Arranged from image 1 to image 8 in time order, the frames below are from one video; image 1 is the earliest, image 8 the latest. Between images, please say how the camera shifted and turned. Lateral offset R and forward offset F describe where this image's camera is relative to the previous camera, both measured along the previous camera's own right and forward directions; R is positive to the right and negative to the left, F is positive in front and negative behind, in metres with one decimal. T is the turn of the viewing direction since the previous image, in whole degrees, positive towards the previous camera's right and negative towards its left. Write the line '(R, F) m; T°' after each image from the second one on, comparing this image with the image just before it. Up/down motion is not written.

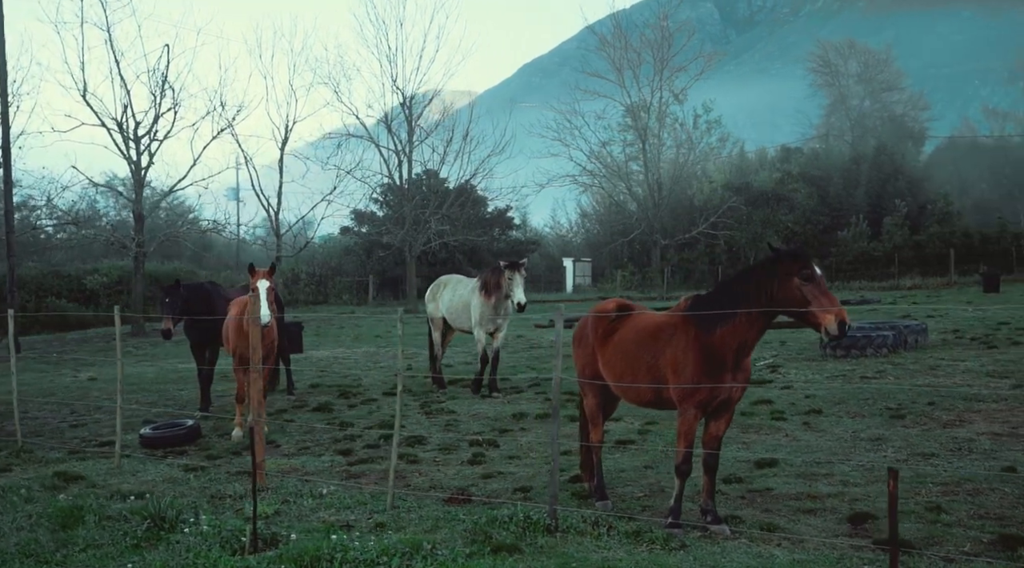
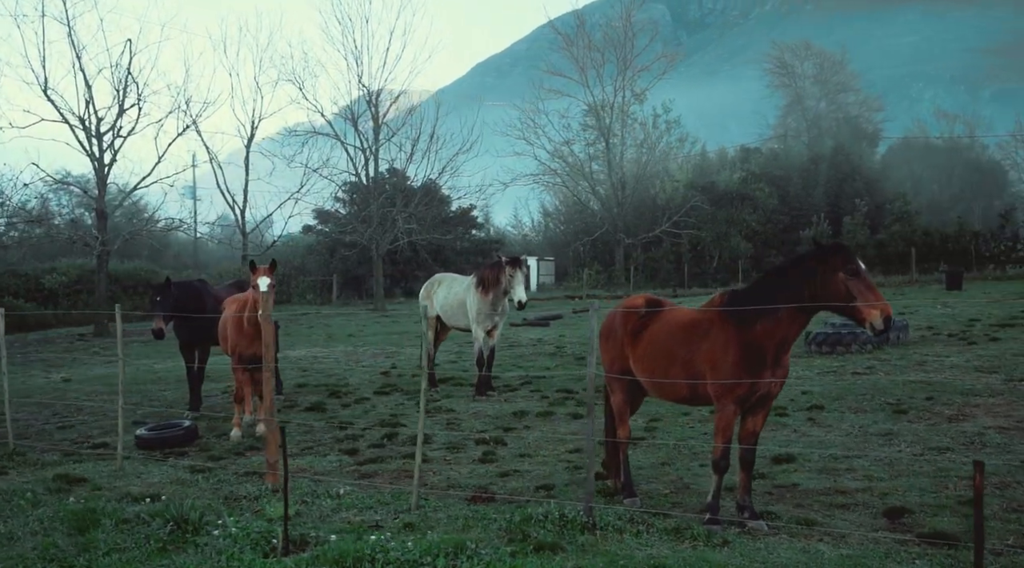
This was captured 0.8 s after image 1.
(-0.4, +0.1) m; +2°
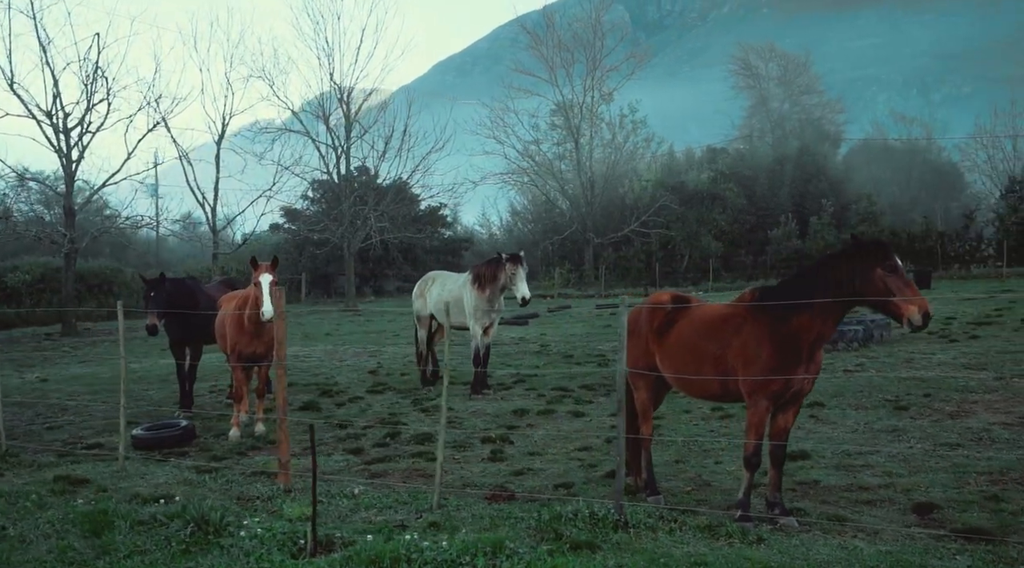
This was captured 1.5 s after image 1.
(-0.3, +0.1) m; +2°
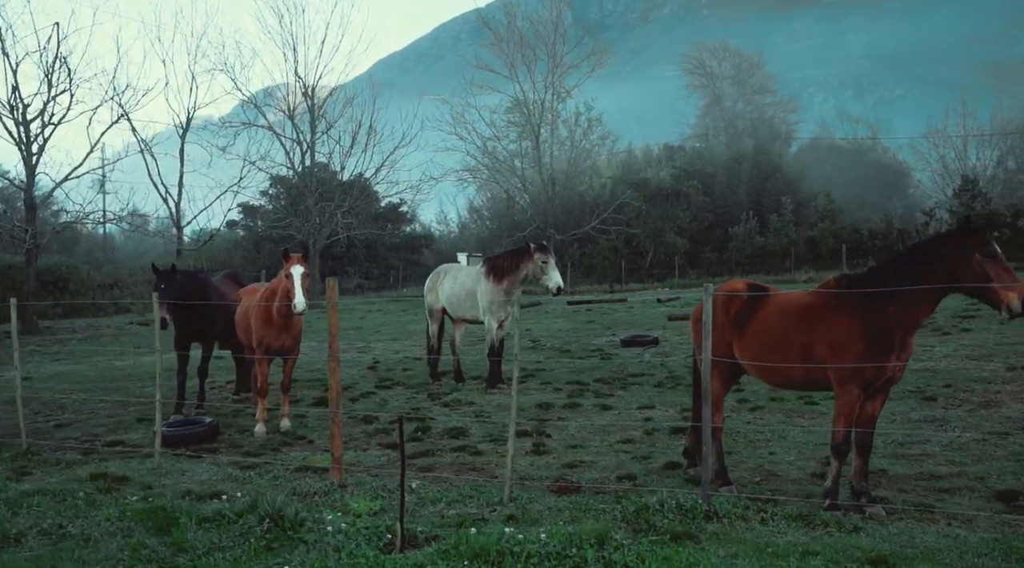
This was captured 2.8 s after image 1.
(-0.6, +0.1) m; +3°
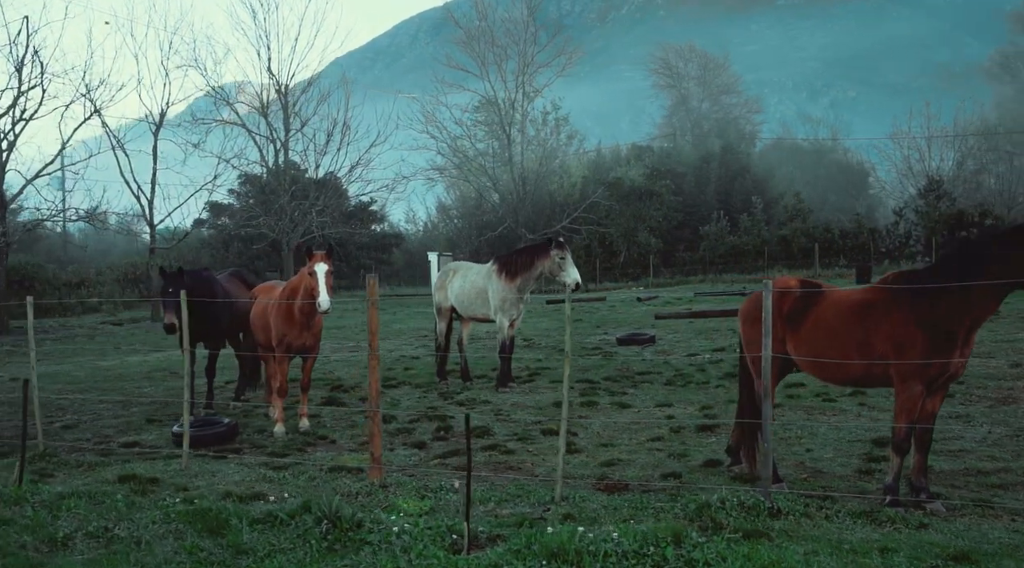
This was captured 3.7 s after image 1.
(-0.5, +0.1) m; +2°
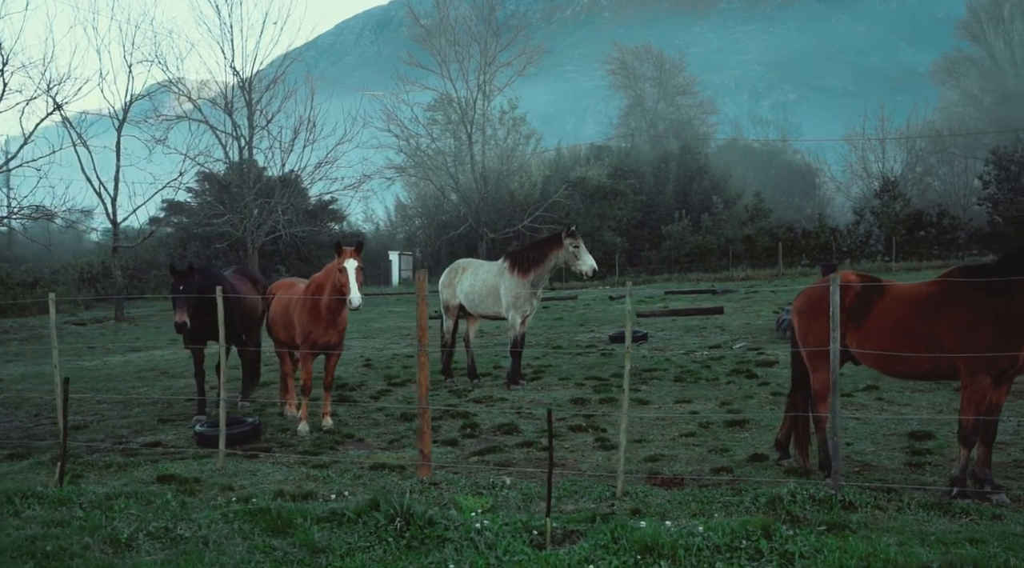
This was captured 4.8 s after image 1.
(-0.6, 0.0) m; +3°
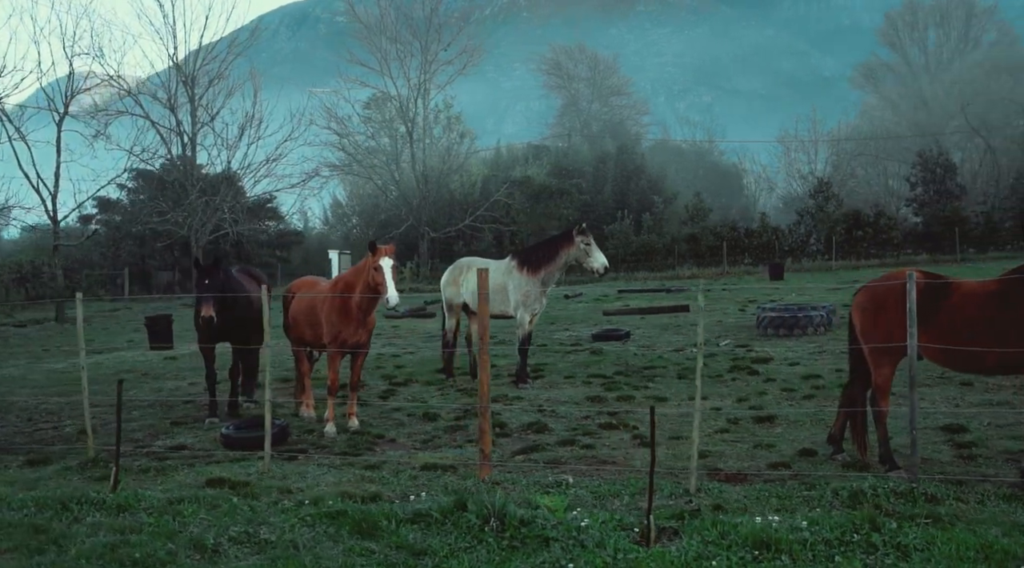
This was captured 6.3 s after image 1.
(-0.8, +0.1) m; +4°
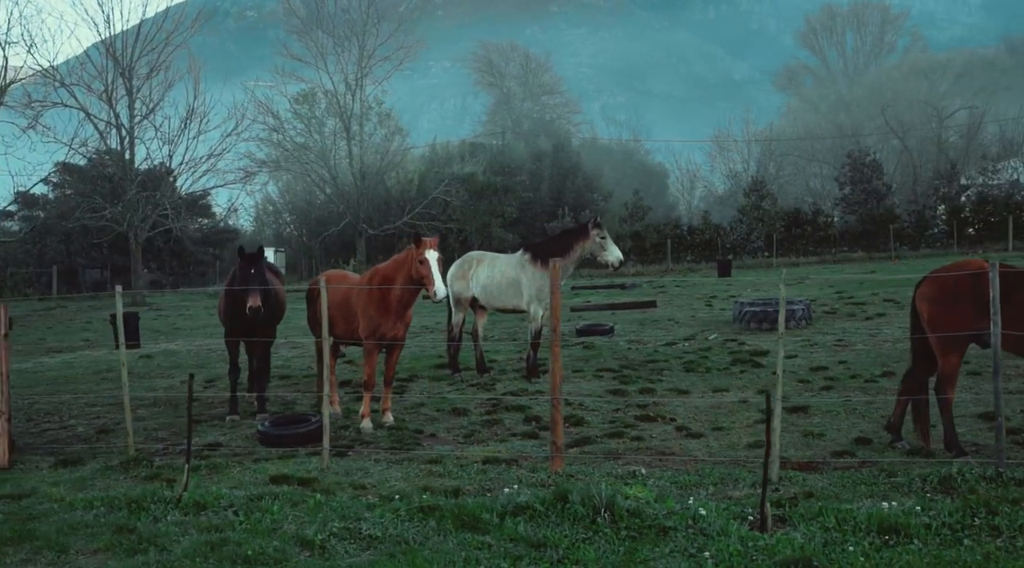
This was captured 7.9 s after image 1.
(-0.8, +0.1) m; +4°
